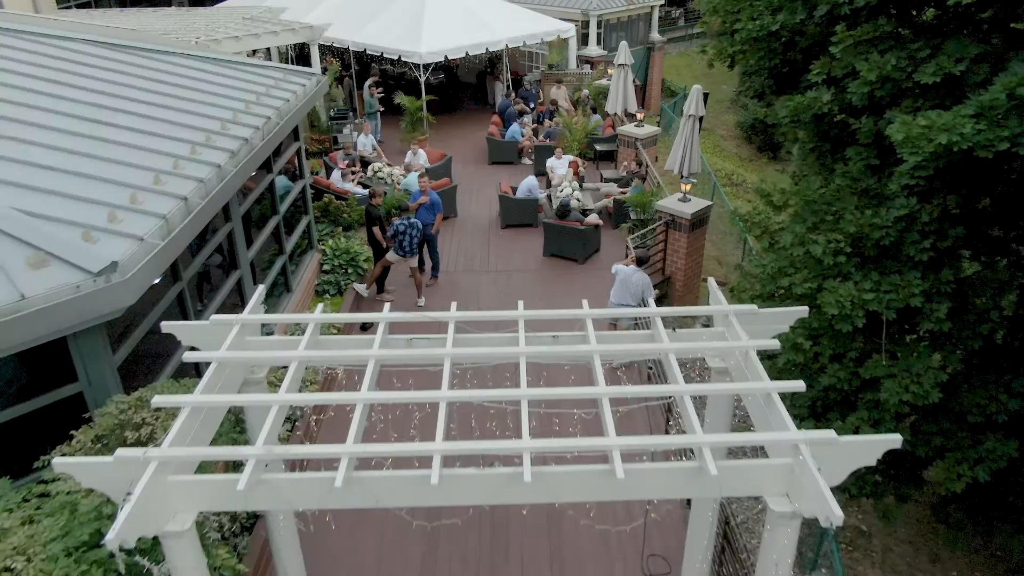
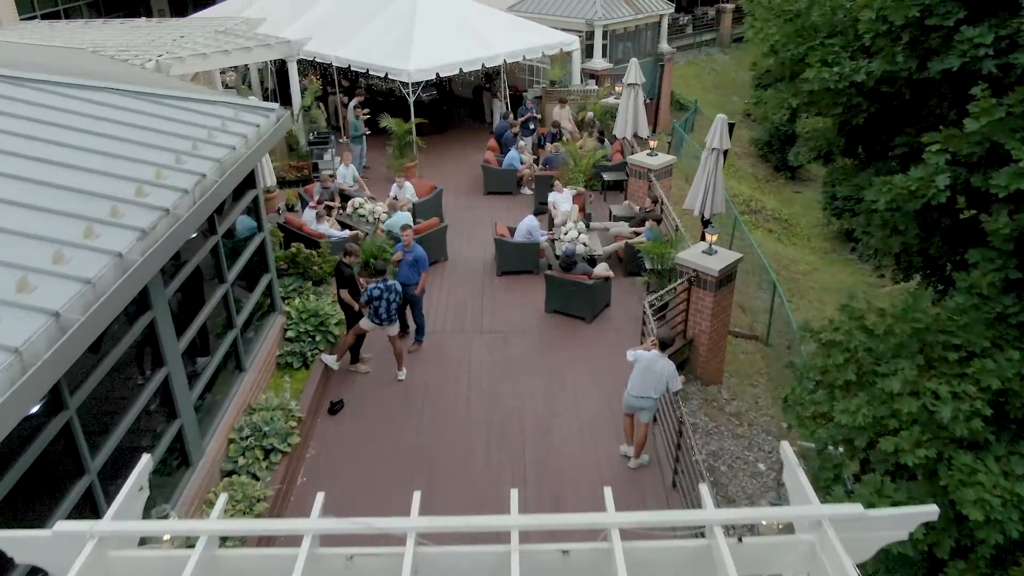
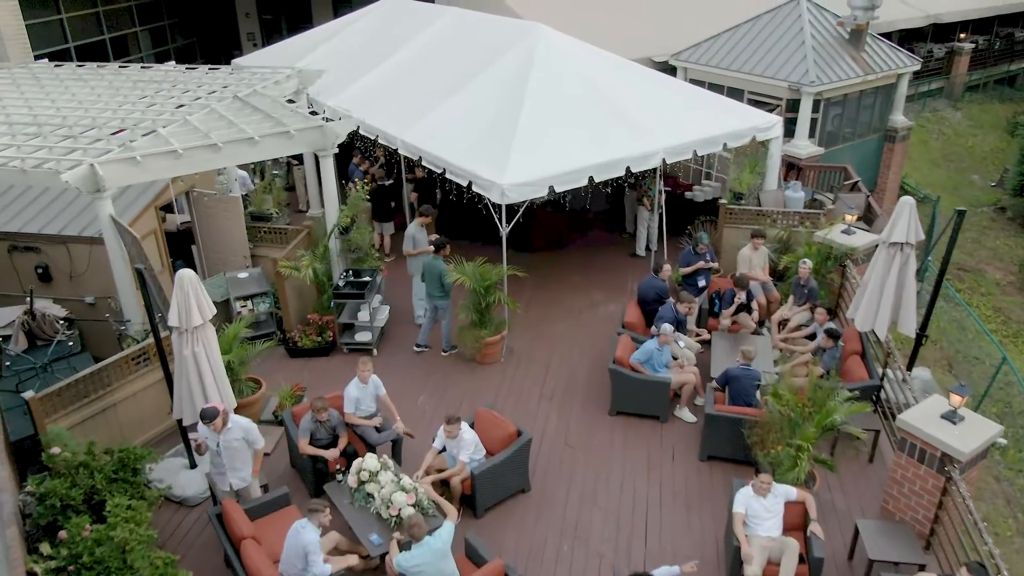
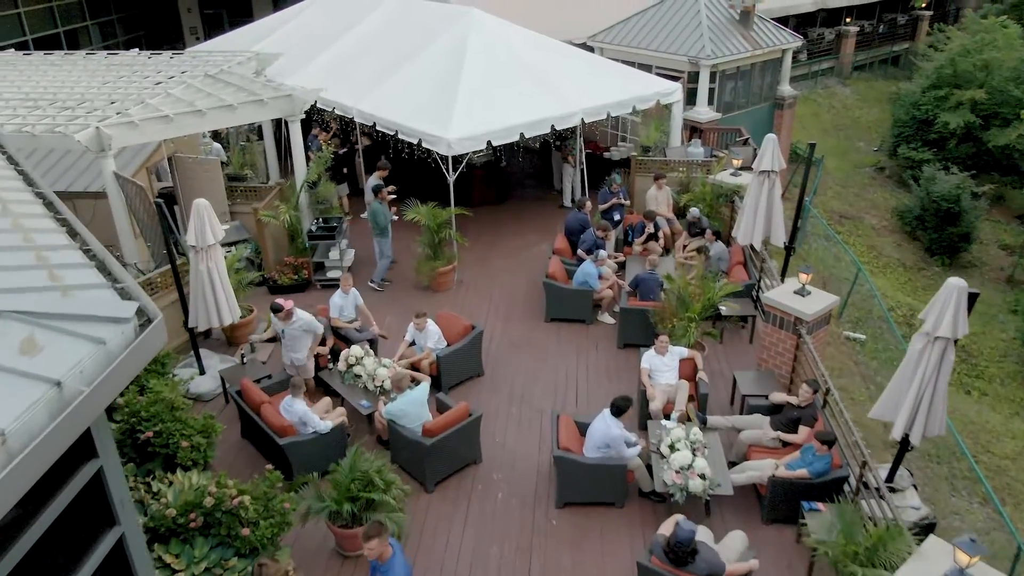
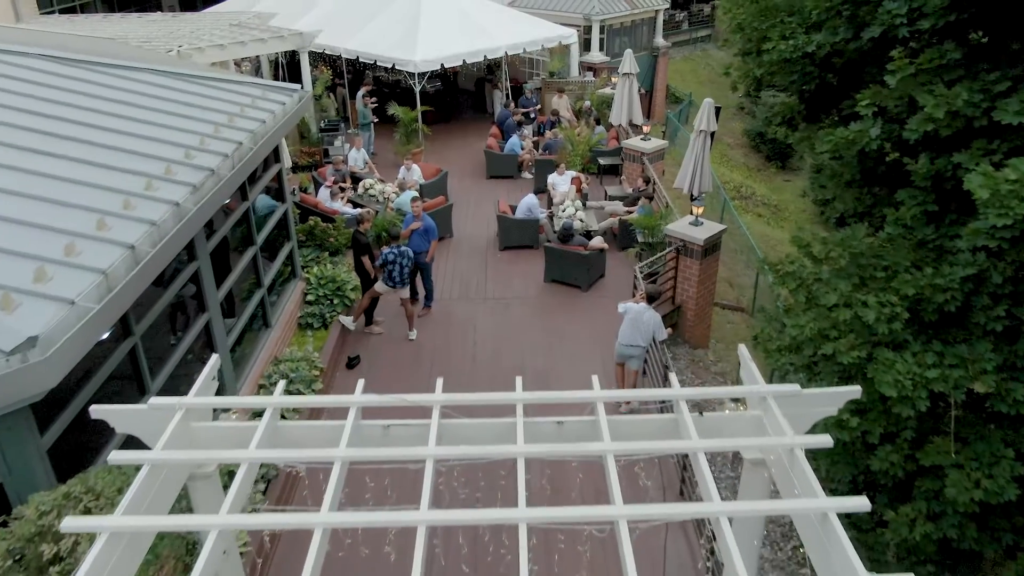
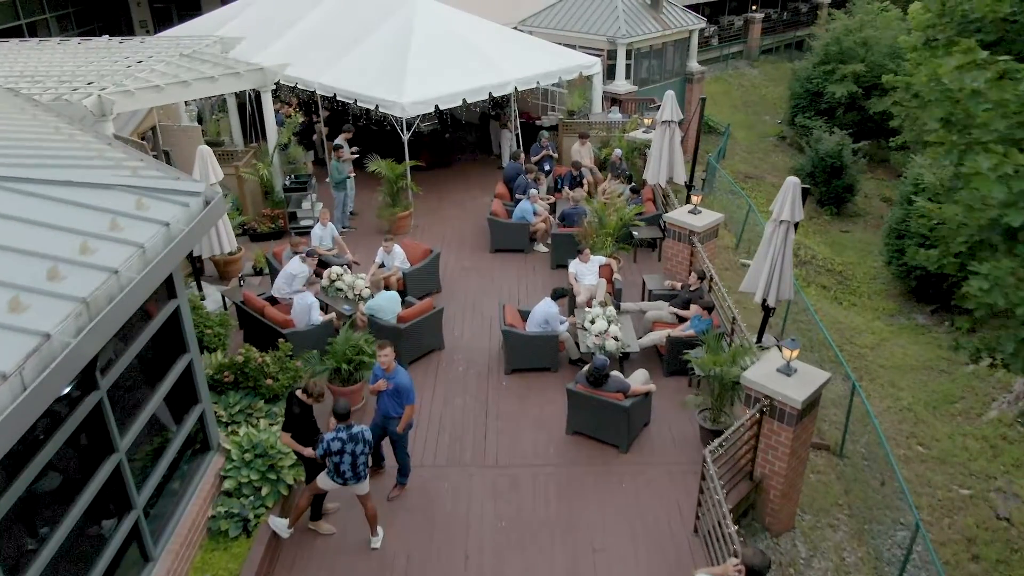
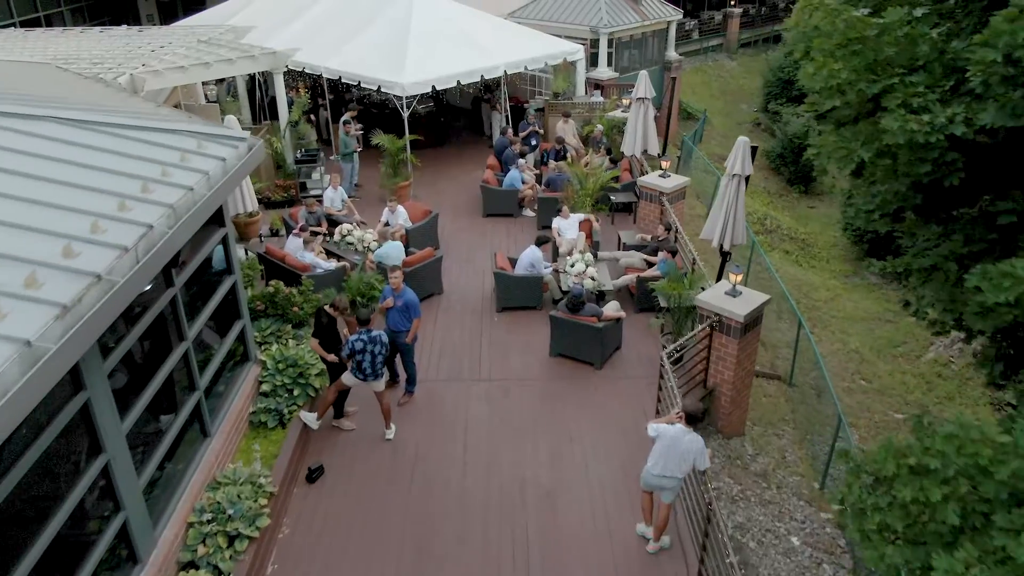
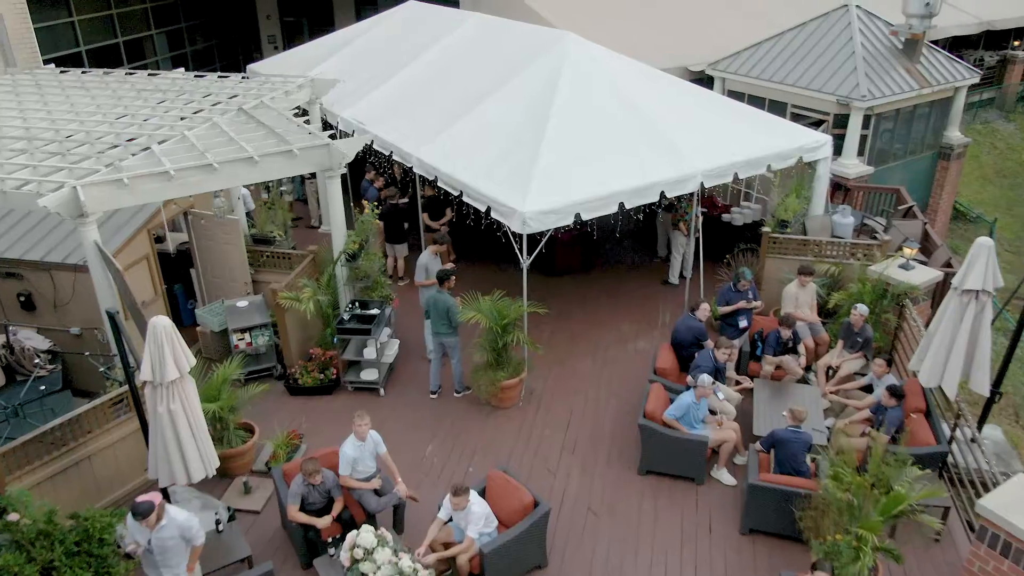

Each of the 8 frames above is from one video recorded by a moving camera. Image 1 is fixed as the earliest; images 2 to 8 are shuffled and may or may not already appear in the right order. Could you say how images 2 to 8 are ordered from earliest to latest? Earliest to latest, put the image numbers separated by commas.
5, 2, 7, 6, 4, 3, 8
